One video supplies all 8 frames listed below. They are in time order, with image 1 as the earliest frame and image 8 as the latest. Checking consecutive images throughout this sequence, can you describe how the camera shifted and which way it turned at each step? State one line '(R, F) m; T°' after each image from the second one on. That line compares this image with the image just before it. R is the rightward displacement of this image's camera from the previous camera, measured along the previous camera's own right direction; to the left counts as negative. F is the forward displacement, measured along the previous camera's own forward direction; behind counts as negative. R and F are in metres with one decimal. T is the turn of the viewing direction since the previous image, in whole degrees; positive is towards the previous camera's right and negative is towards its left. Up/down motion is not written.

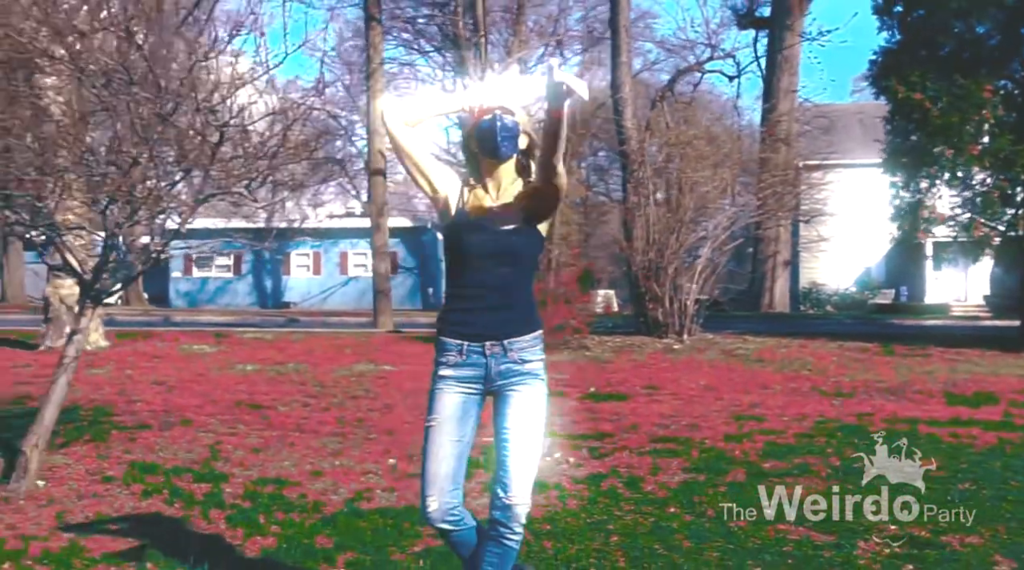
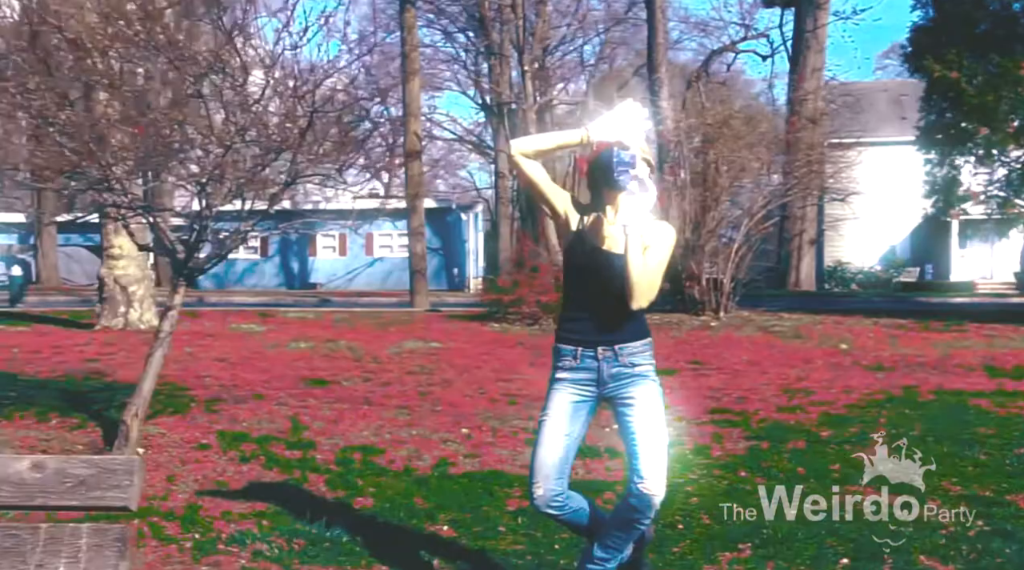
(-0.3, -0.3) m; -1°
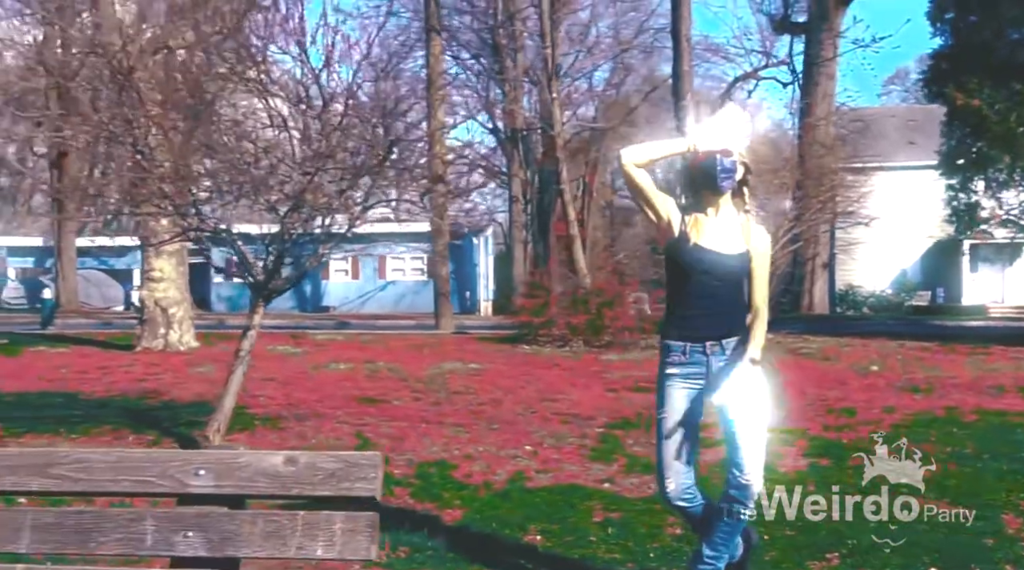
(-0.4, -0.3) m; 0°
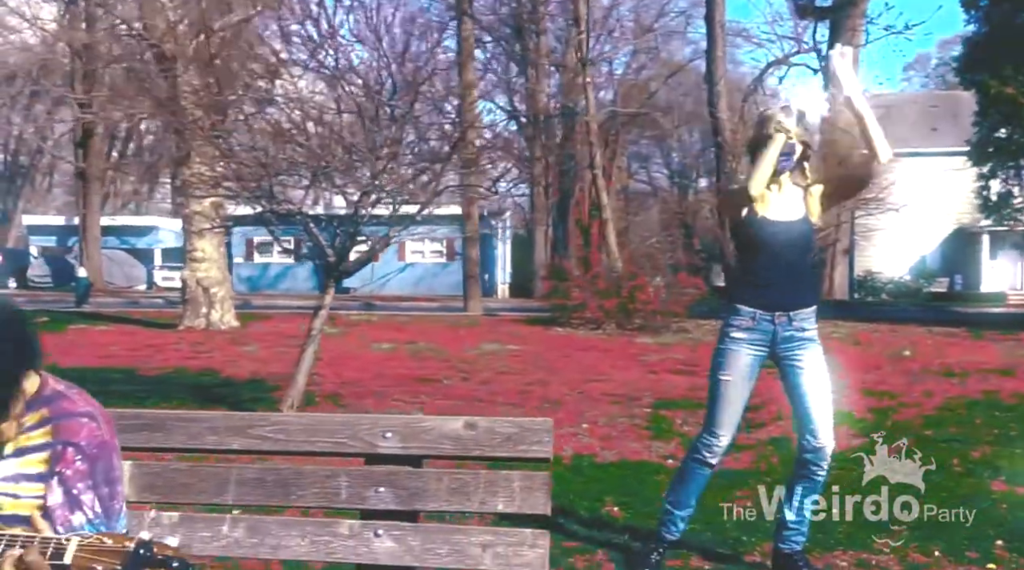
(-0.4, -0.2) m; -1°
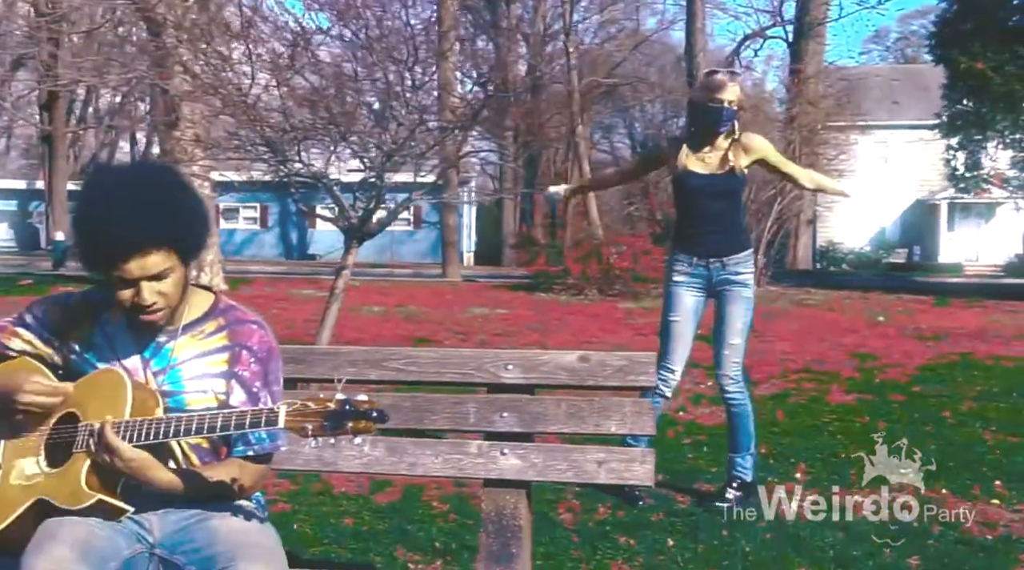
(-0.4, -0.3) m; +2°
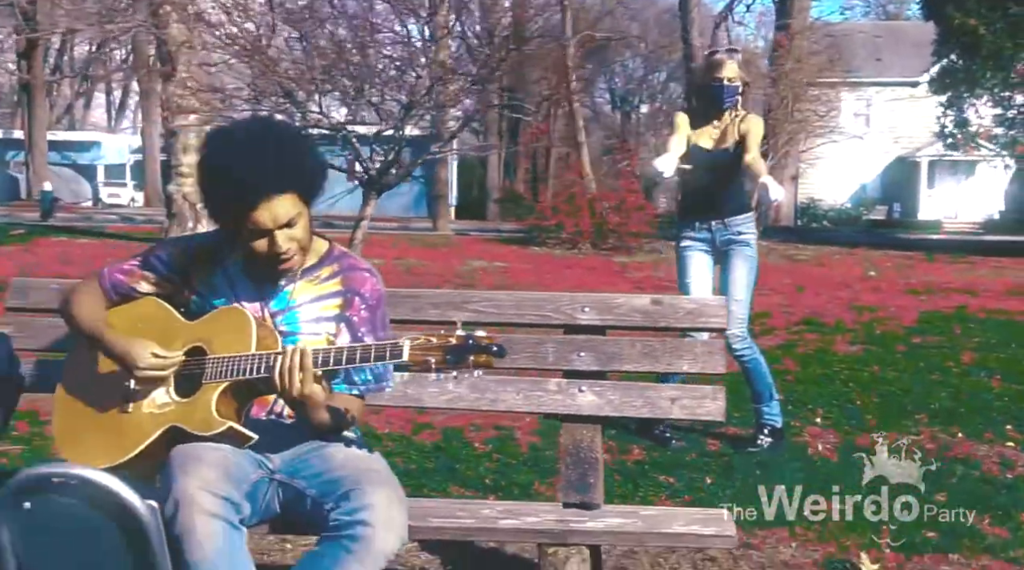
(-0.3, -0.1) m; +1°
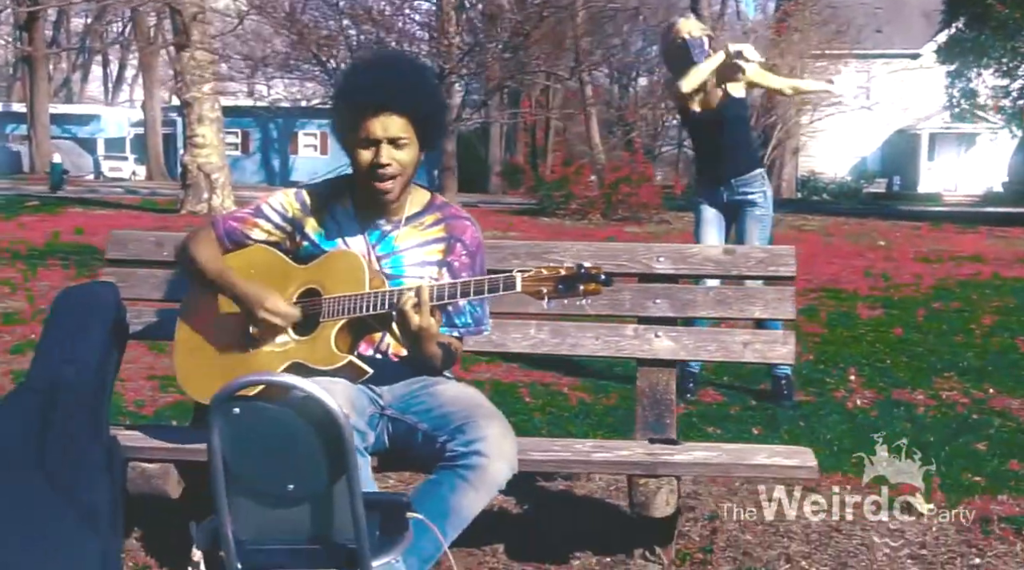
(-0.3, -0.2) m; 0°
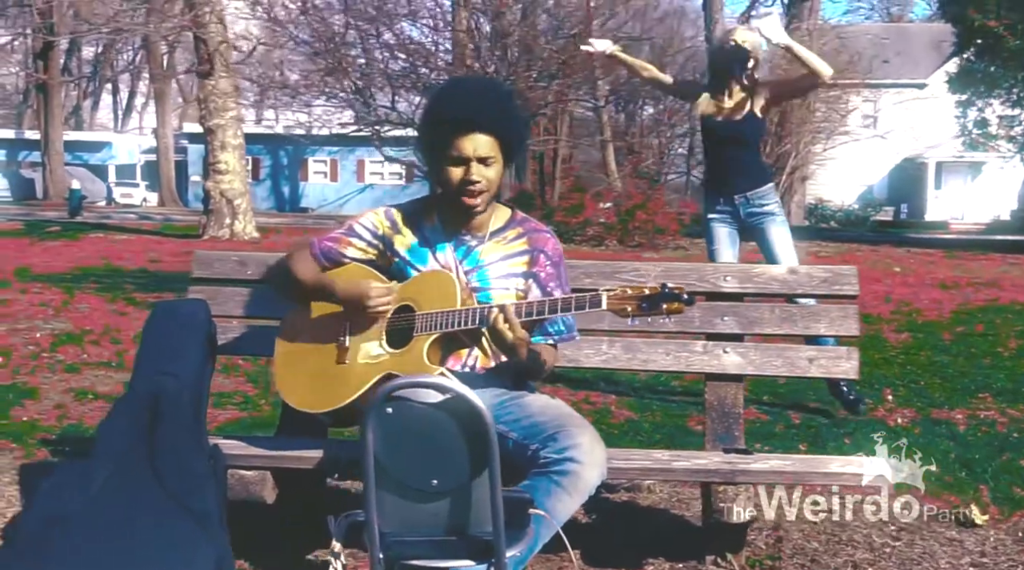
(-0.2, -0.1) m; 0°
